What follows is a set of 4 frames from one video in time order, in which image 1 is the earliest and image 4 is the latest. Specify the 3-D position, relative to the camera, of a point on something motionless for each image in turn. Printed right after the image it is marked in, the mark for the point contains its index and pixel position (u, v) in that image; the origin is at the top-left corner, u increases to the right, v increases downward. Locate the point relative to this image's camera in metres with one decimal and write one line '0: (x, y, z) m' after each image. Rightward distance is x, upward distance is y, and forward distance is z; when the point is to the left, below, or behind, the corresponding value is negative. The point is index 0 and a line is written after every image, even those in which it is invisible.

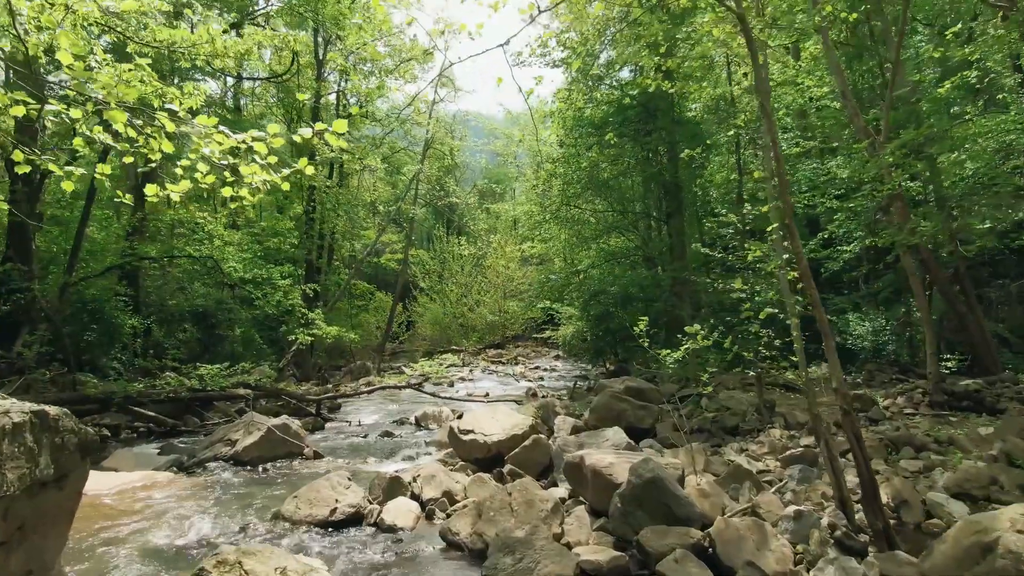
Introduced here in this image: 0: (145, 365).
0: (-8.9, -1.8, +14.2) m
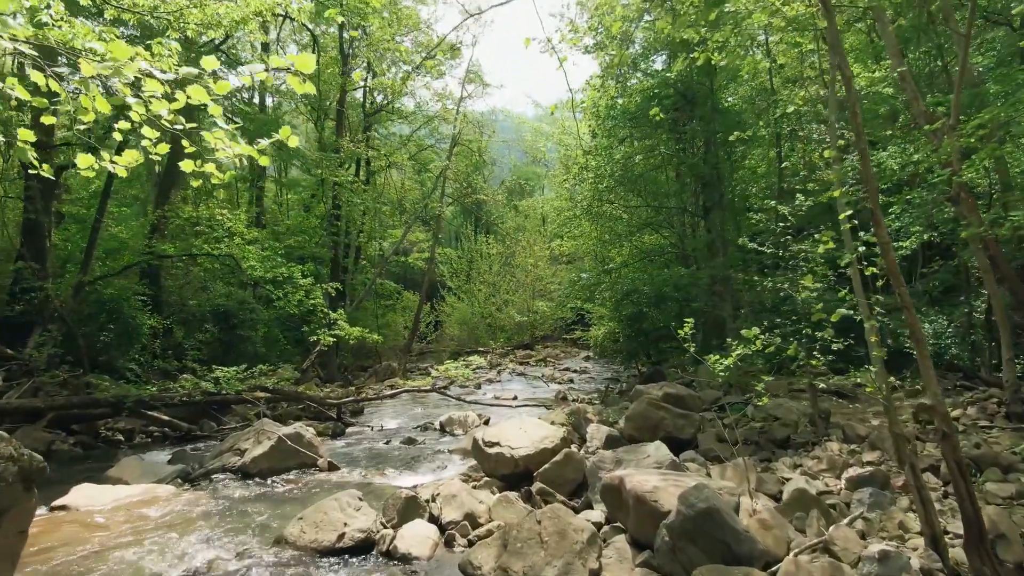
0: (-8.3, -1.8, +14.0) m
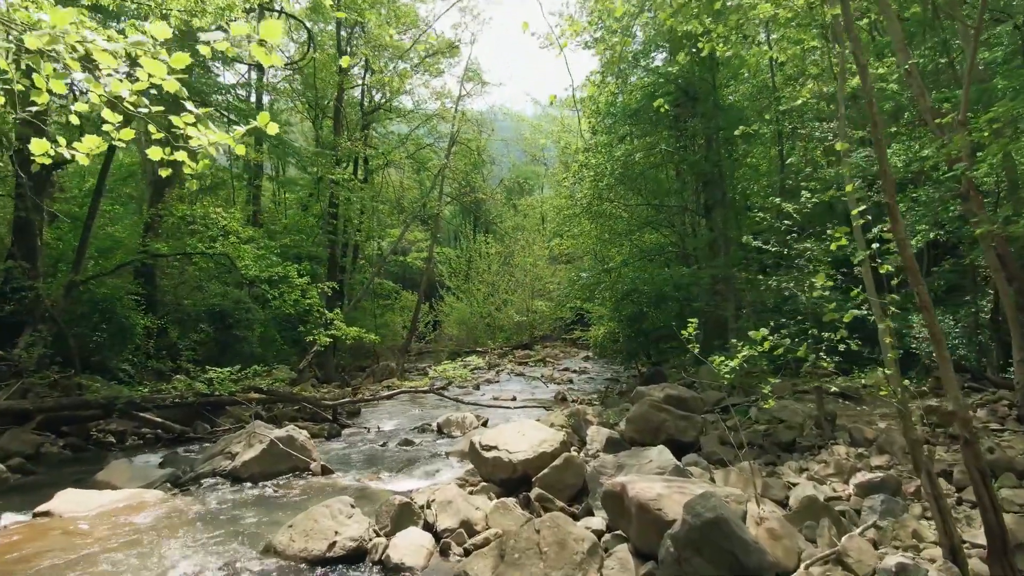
0: (-8.3, -1.8, +13.8) m
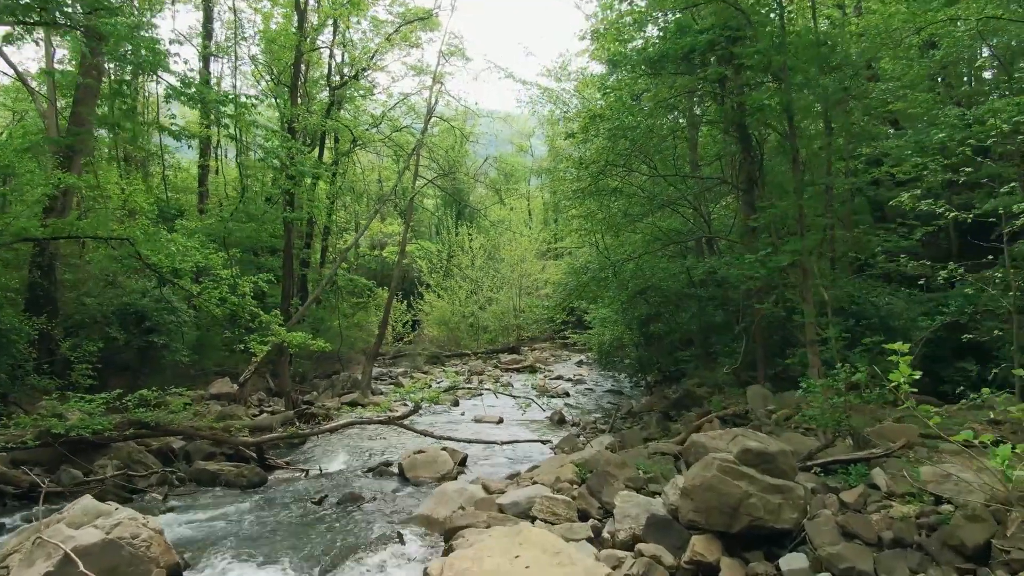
0: (-8.5, -1.7, +10.5) m
